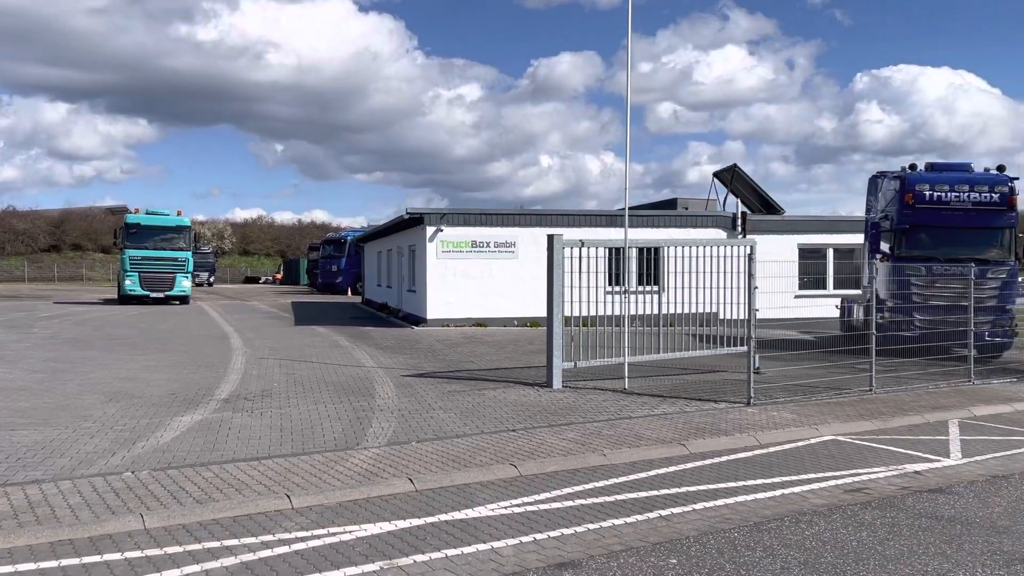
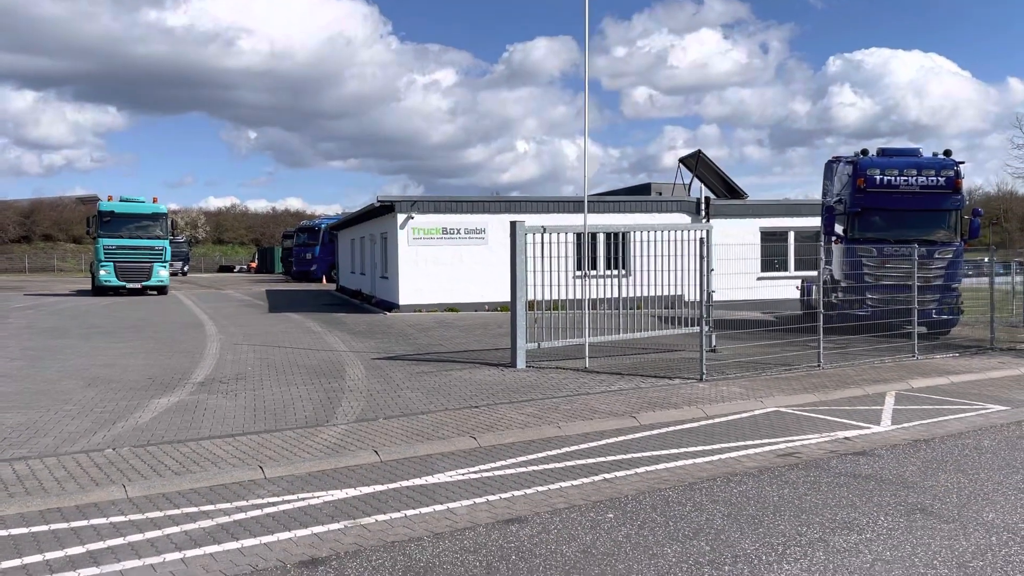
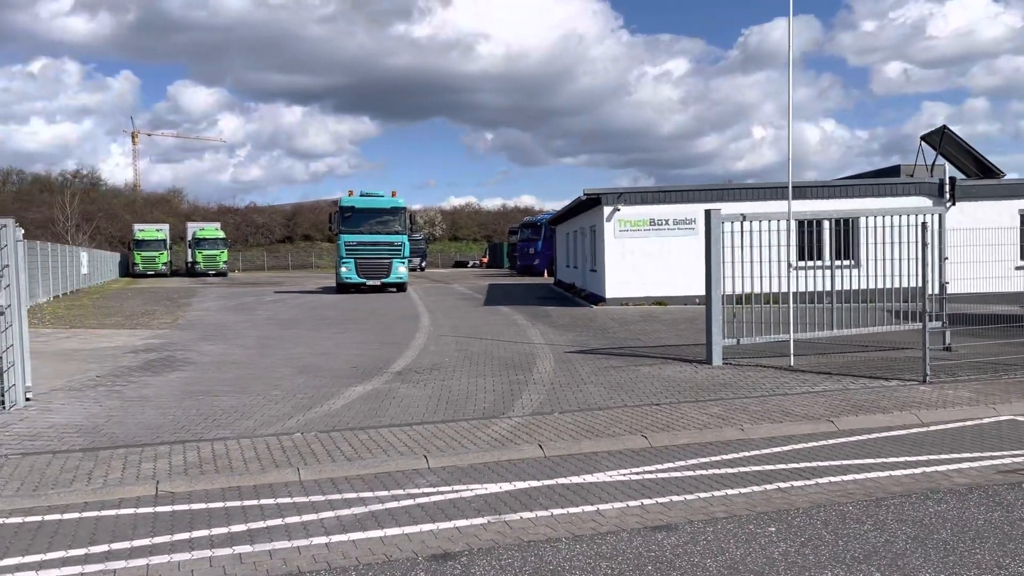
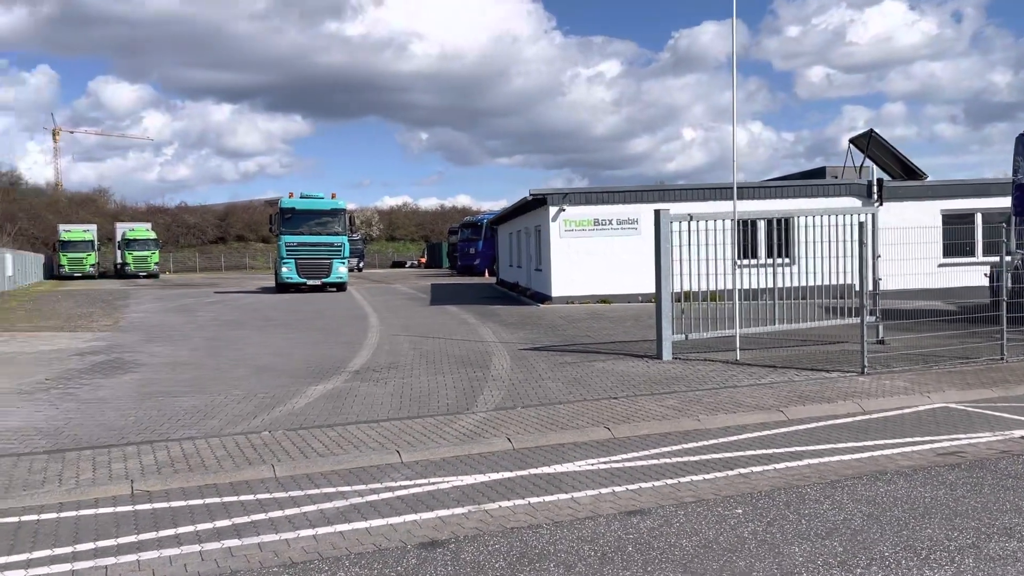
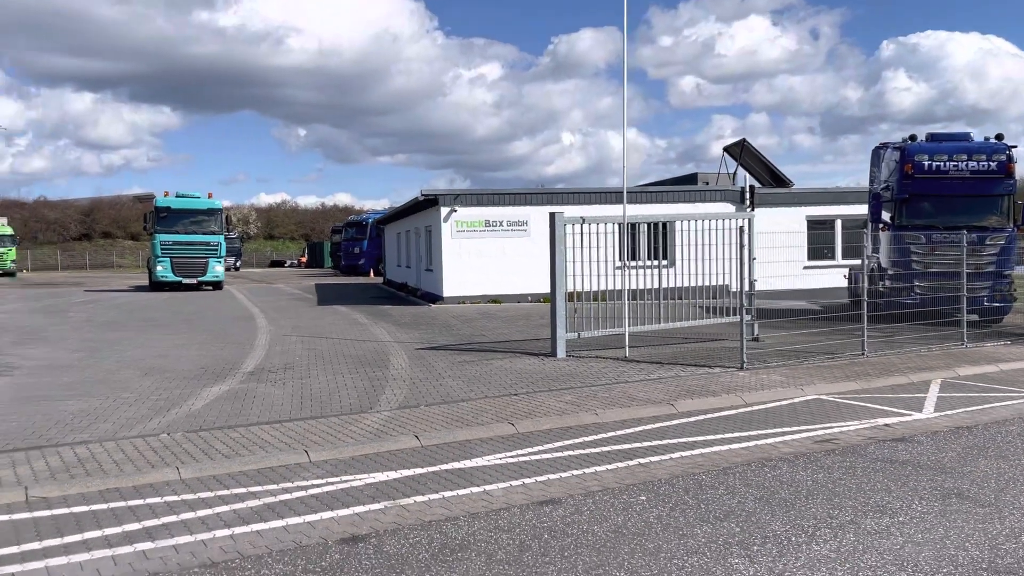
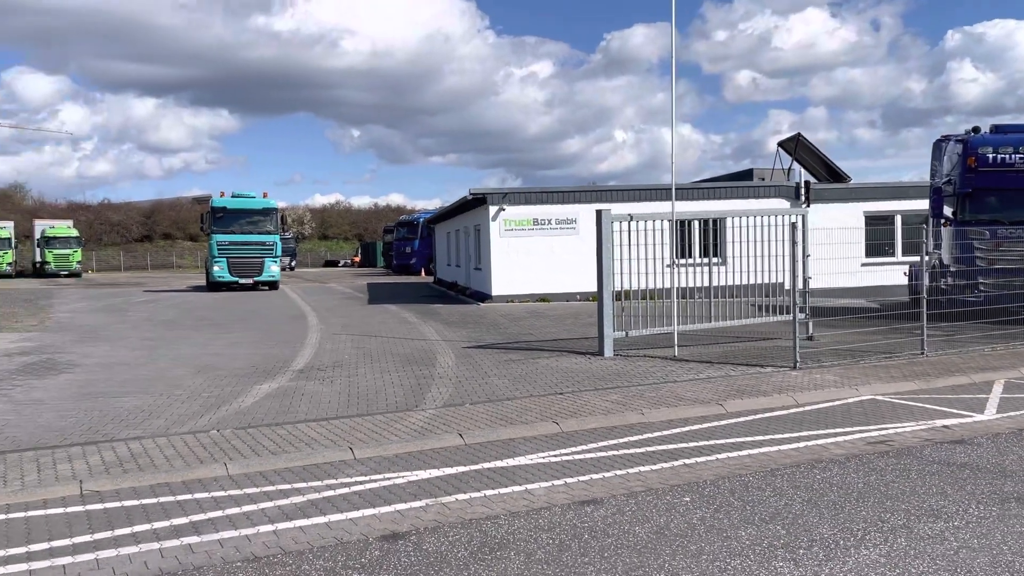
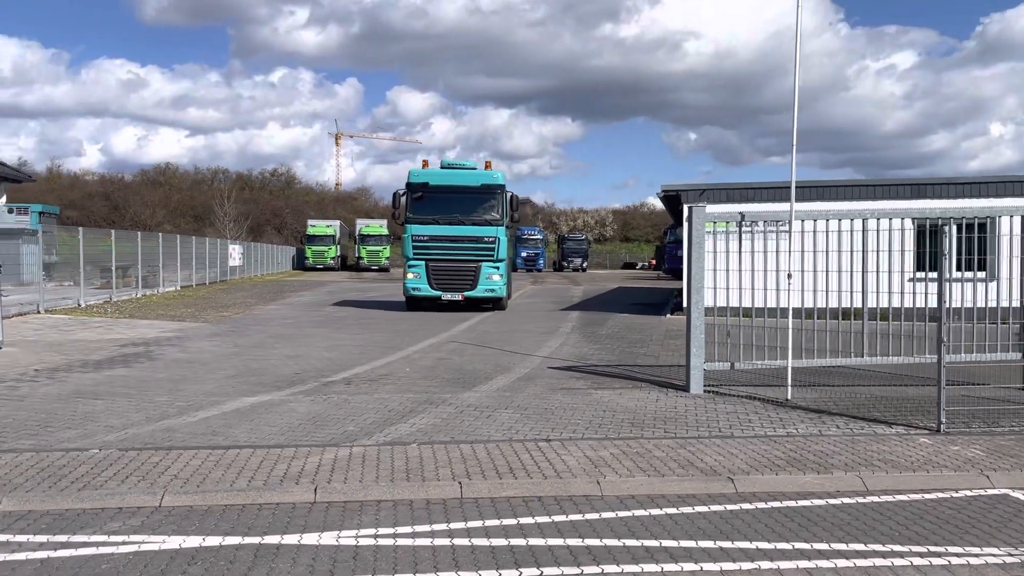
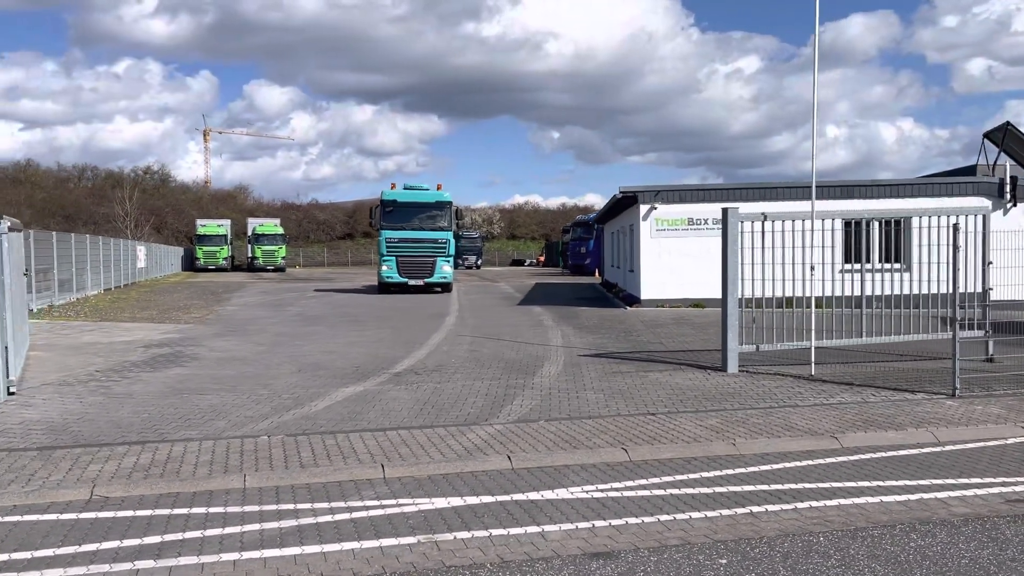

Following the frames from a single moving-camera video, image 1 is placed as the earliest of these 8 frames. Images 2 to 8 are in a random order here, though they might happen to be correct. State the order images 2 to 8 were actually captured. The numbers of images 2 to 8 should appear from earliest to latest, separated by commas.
2, 5, 6, 4, 3, 8, 7
